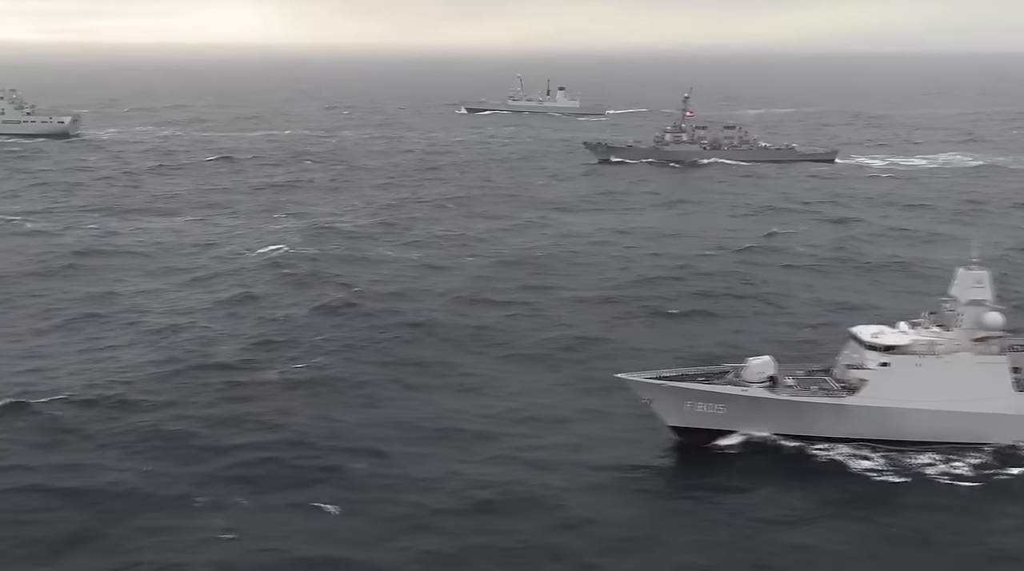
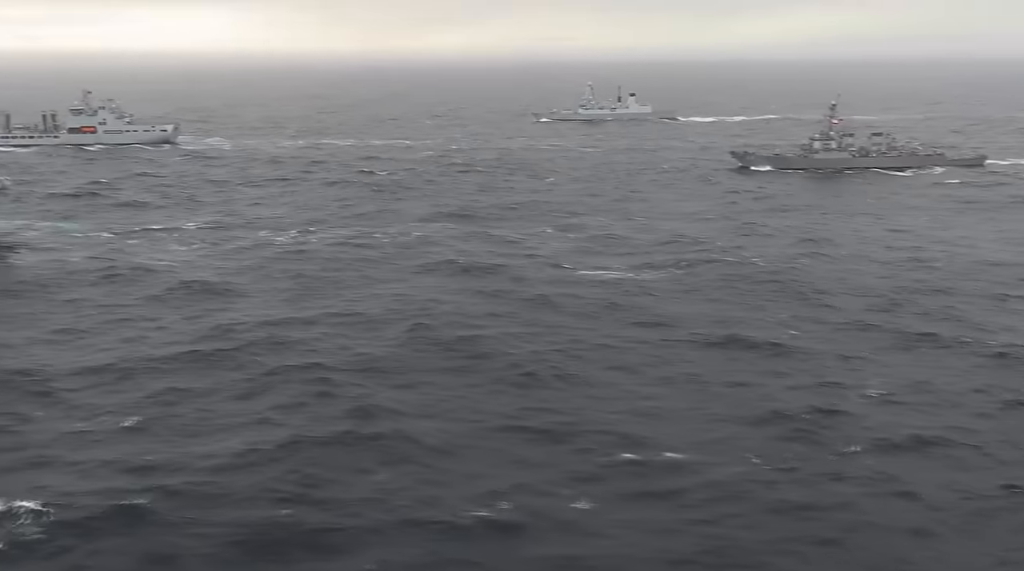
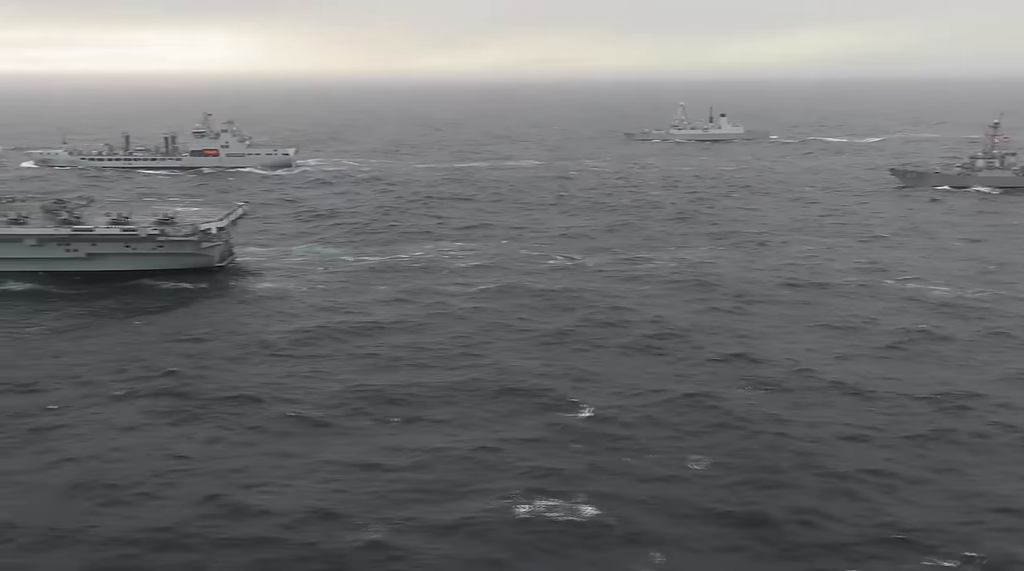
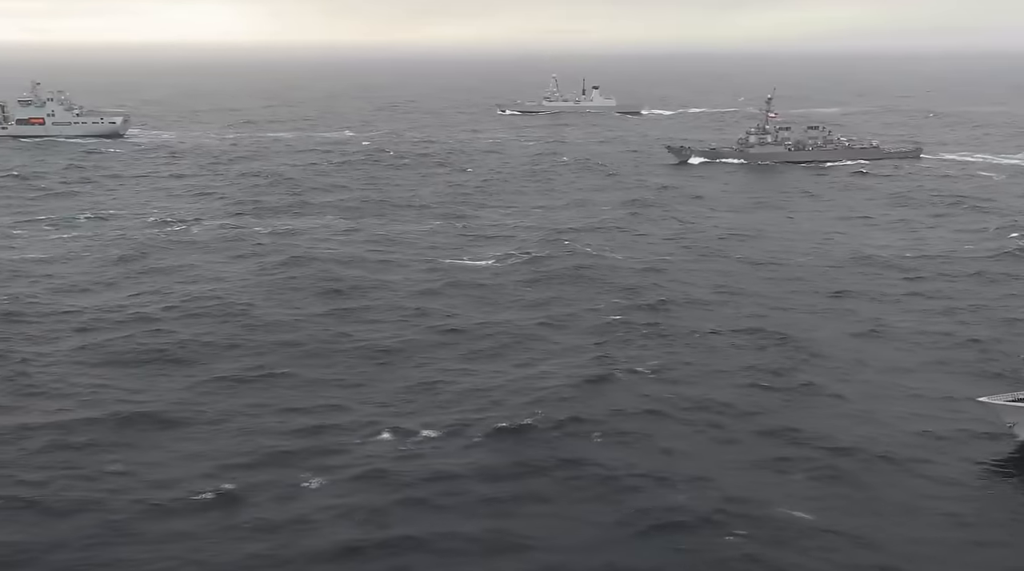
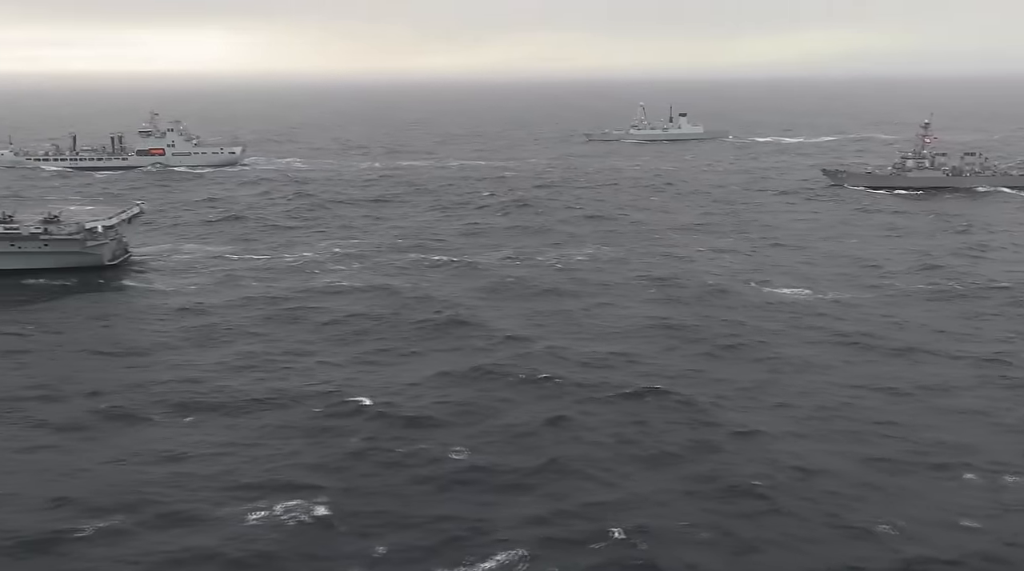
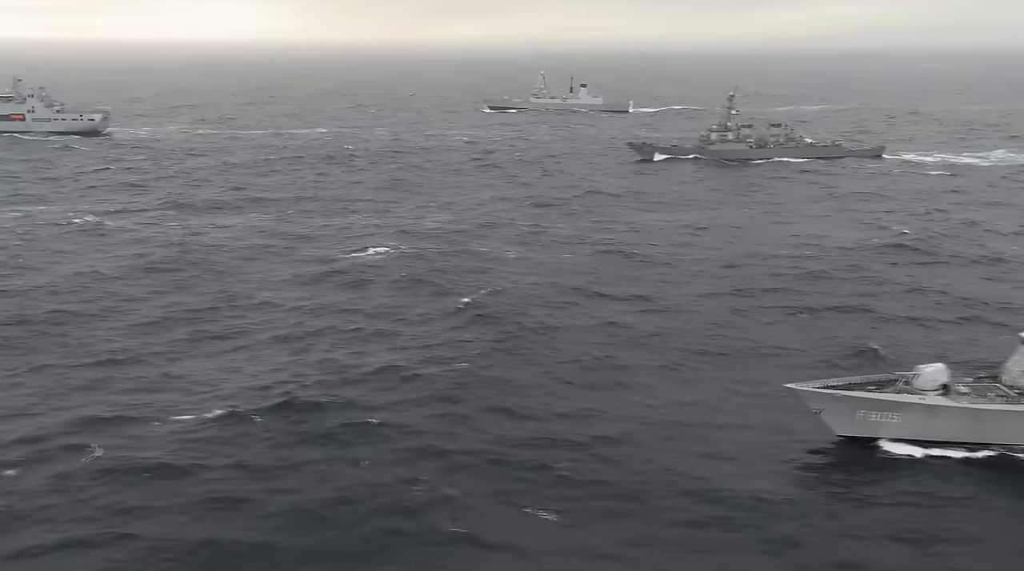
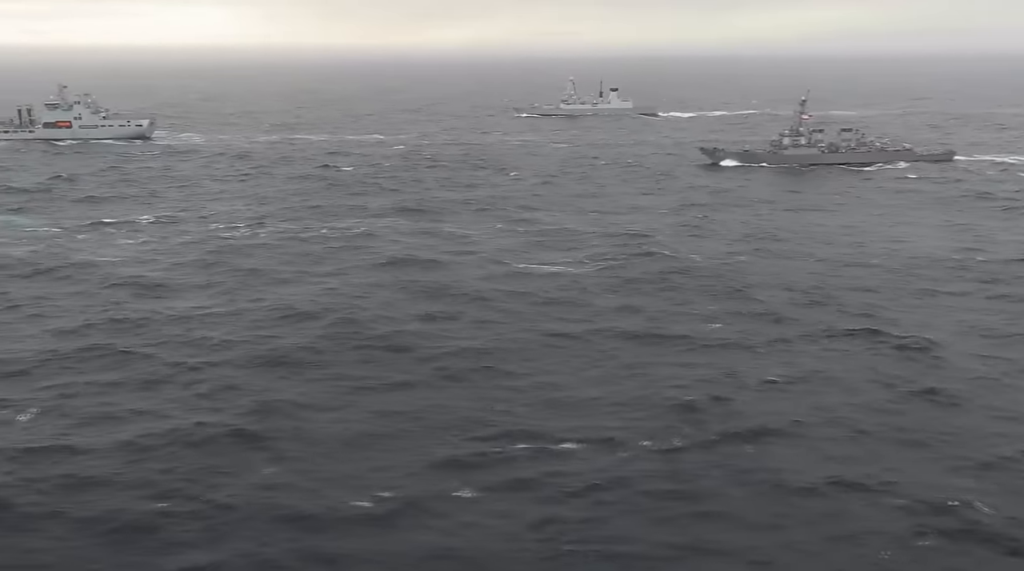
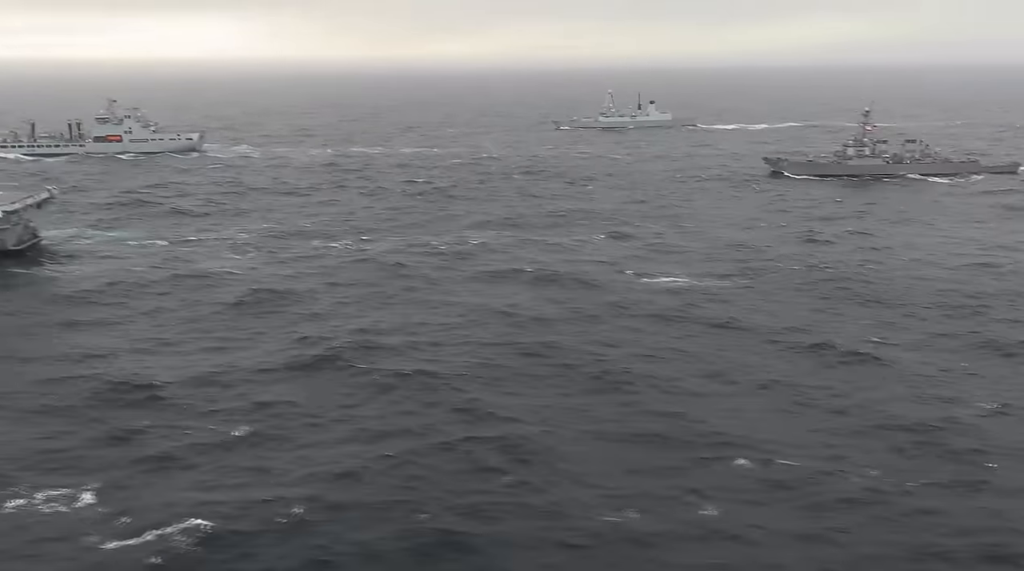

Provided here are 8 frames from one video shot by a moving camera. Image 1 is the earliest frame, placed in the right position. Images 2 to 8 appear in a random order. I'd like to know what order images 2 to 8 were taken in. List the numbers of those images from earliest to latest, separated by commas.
6, 4, 7, 2, 8, 5, 3
